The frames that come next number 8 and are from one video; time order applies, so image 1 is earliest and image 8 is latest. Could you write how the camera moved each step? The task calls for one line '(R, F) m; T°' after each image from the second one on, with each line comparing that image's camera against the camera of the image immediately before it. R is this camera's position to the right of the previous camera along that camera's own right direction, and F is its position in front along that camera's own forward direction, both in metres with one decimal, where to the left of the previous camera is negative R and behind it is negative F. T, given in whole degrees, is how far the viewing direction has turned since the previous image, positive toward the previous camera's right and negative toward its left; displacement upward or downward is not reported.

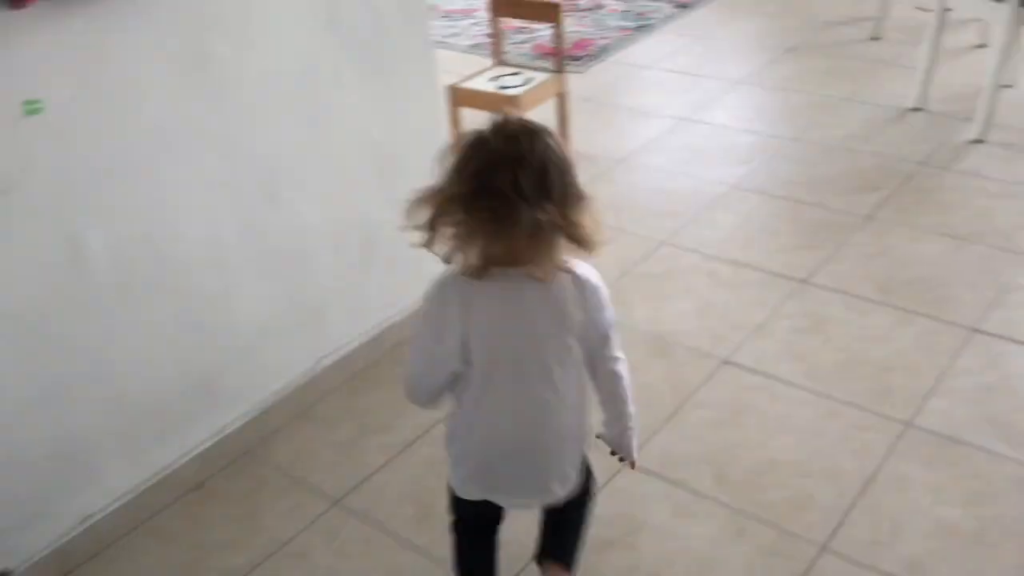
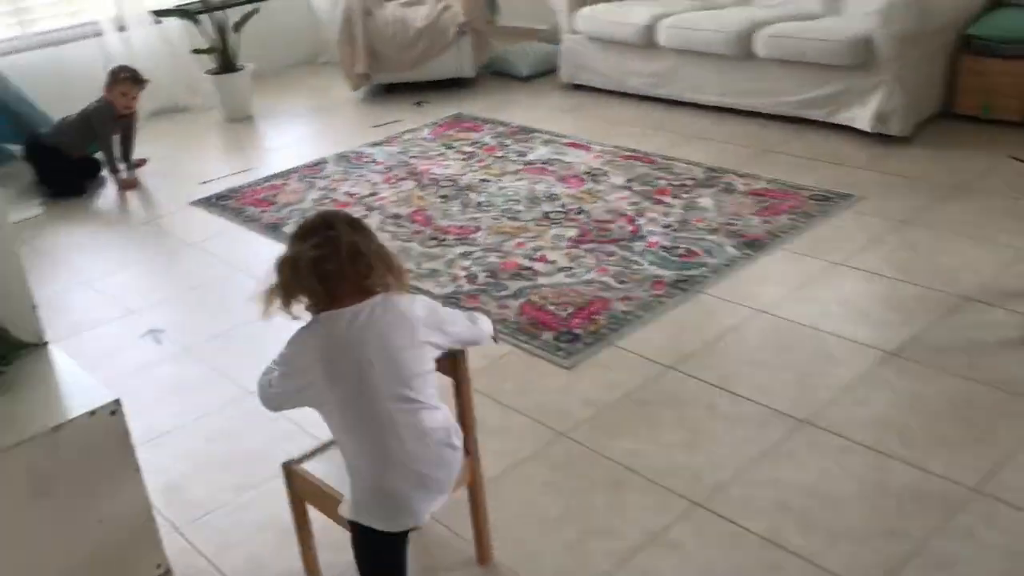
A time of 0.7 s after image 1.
(+0.1, +0.9) m; -3°
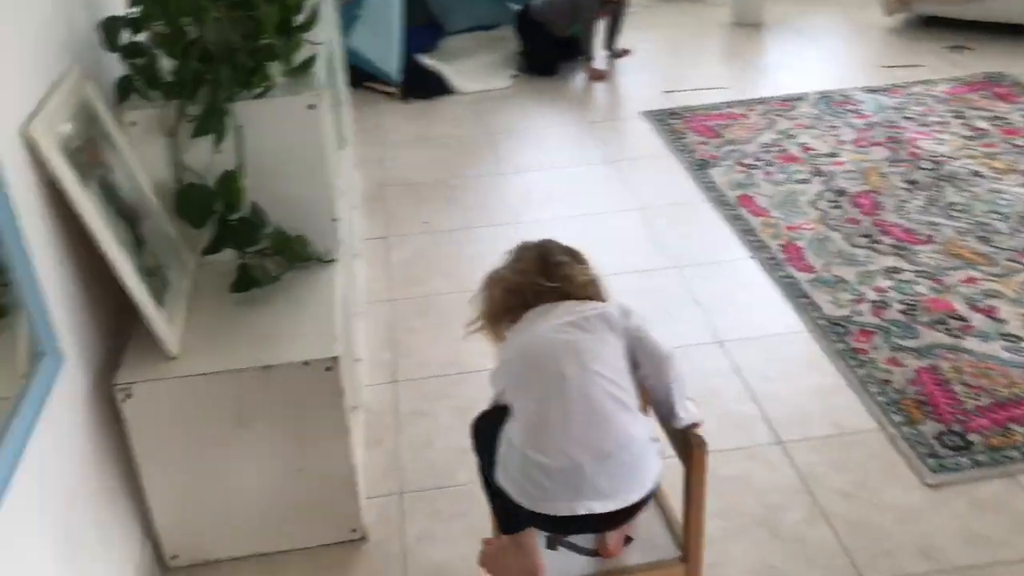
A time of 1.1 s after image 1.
(+0.2, +0.5) m; -29°
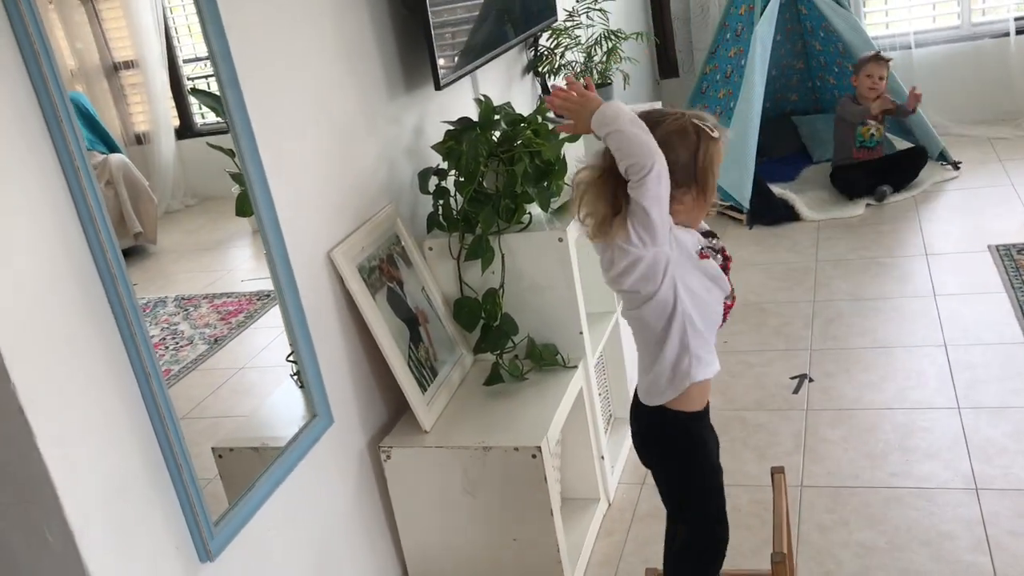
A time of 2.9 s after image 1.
(+0.4, -0.2) m; -26°
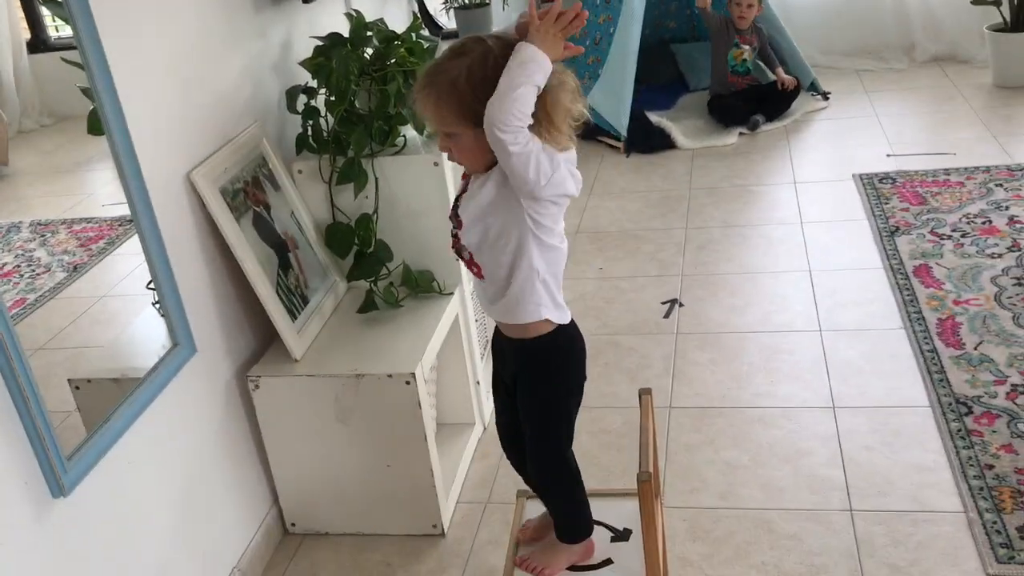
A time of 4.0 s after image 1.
(0.0, 0.0) m; +7°
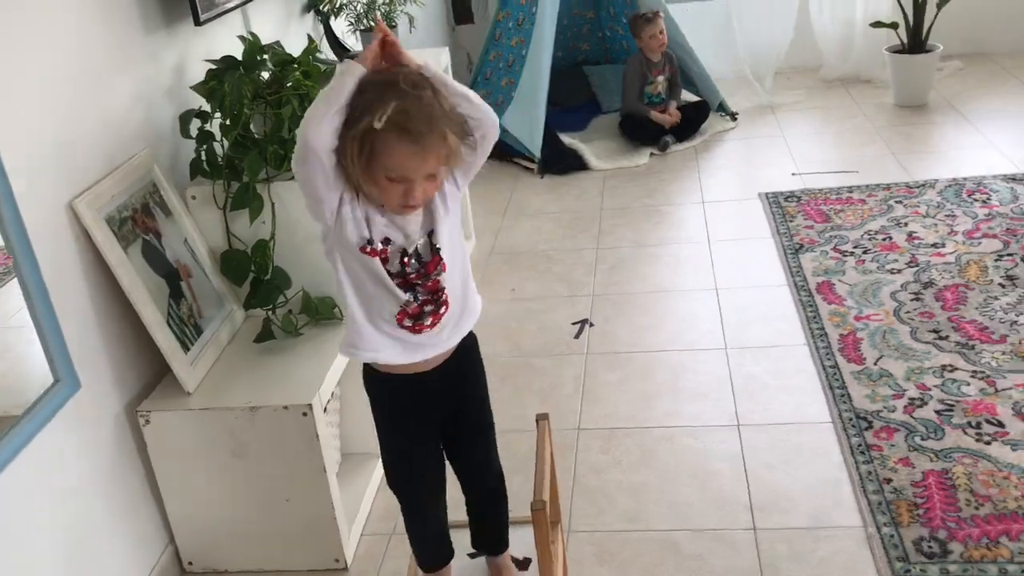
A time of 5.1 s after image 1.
(+0.1, 0.0) m; +4°
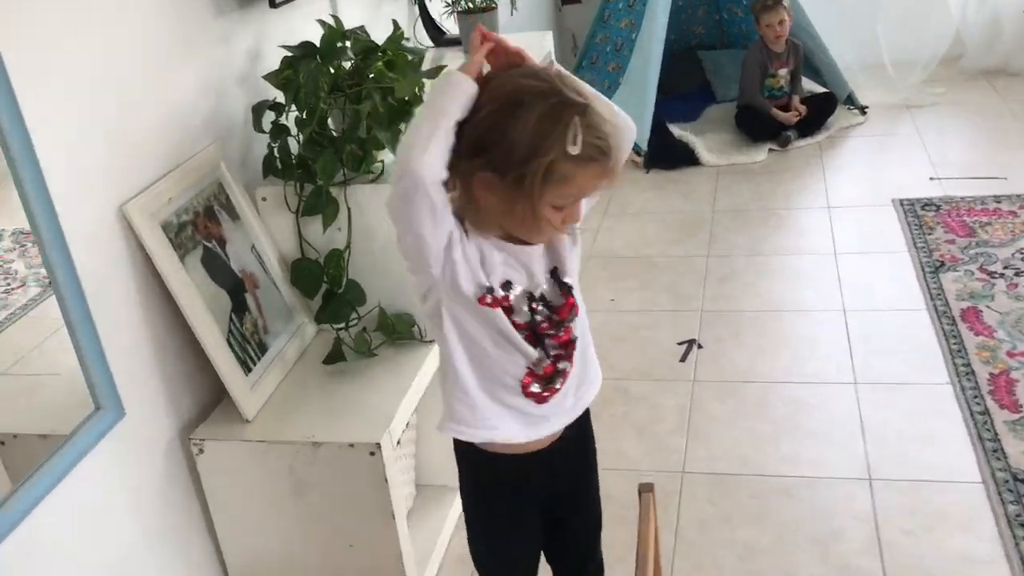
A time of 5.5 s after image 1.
(0.0, +0.2) m; -6°
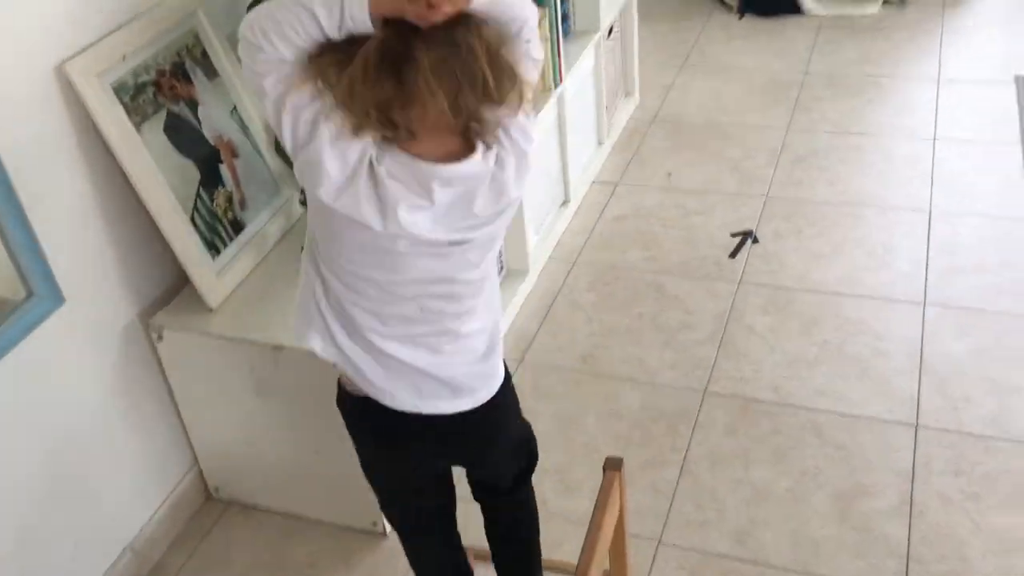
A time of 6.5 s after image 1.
(+0.1, +0.2) m; -6°
